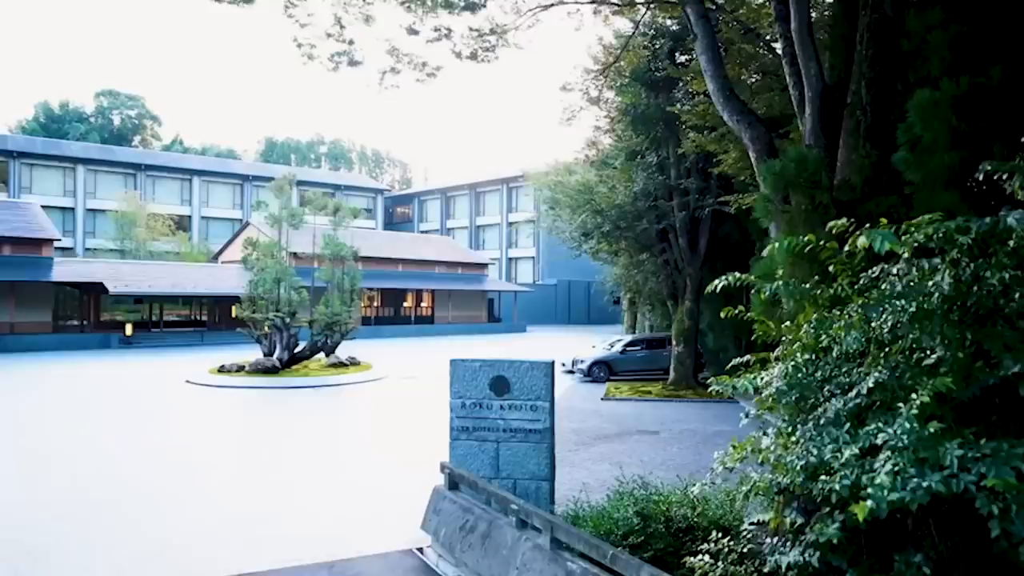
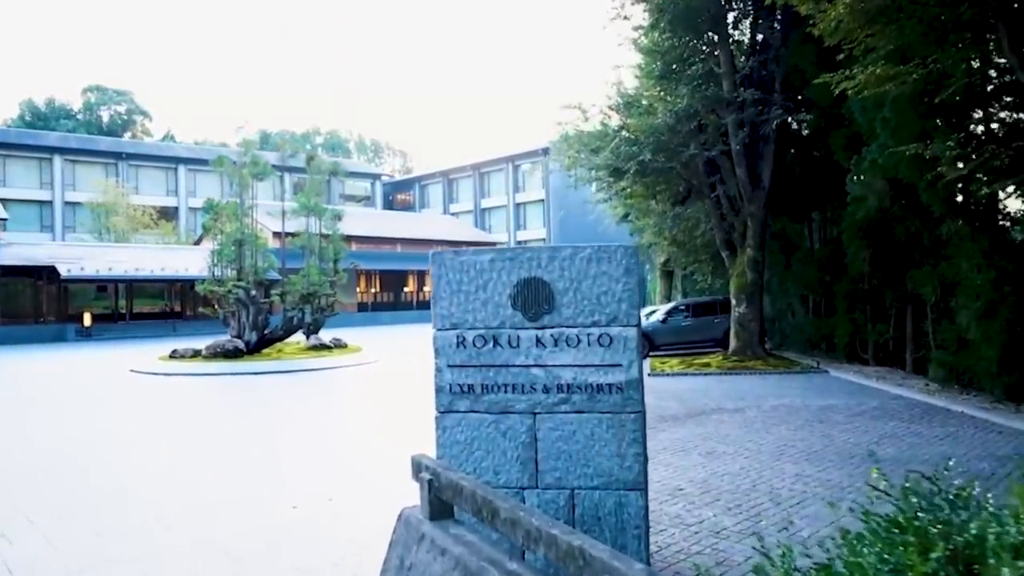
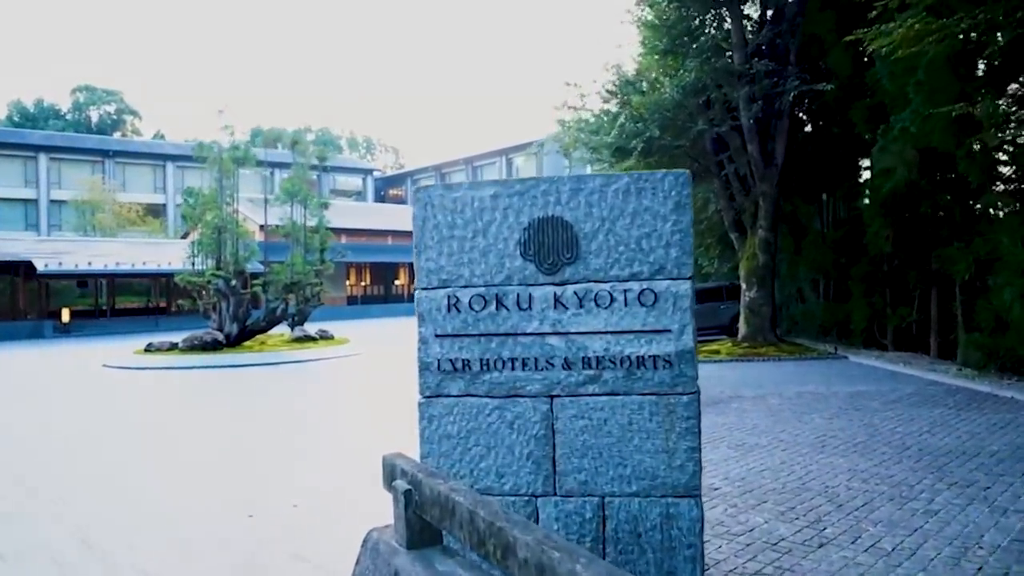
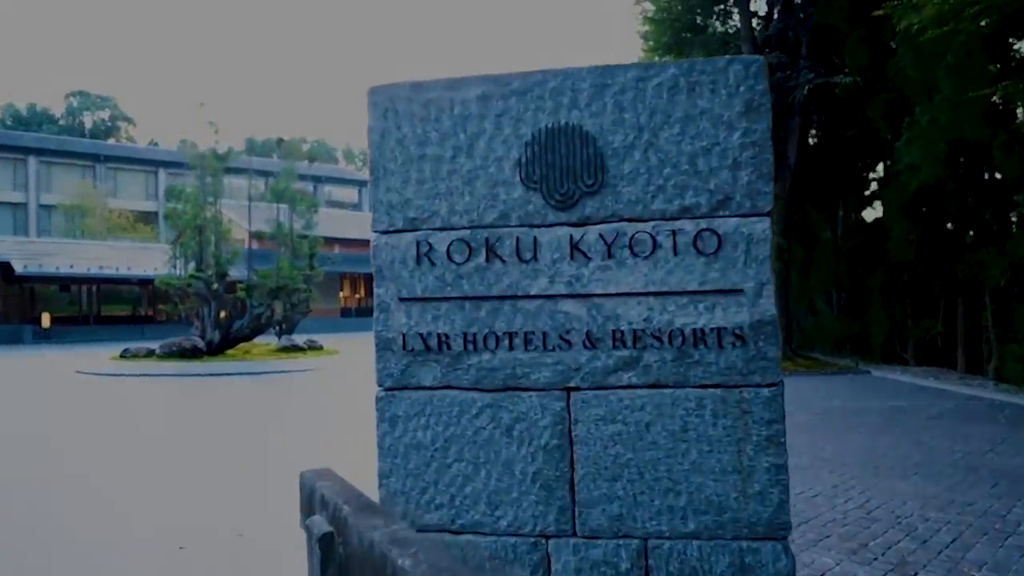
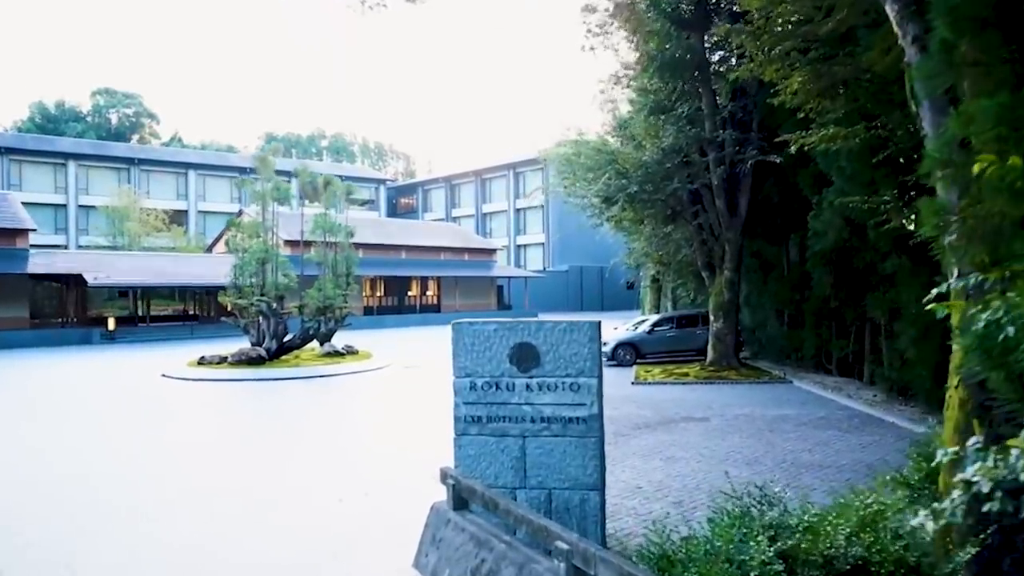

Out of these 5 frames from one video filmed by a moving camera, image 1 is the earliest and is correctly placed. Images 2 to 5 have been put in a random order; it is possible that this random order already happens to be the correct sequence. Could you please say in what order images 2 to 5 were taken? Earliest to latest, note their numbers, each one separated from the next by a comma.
5, 2, 3, 4
